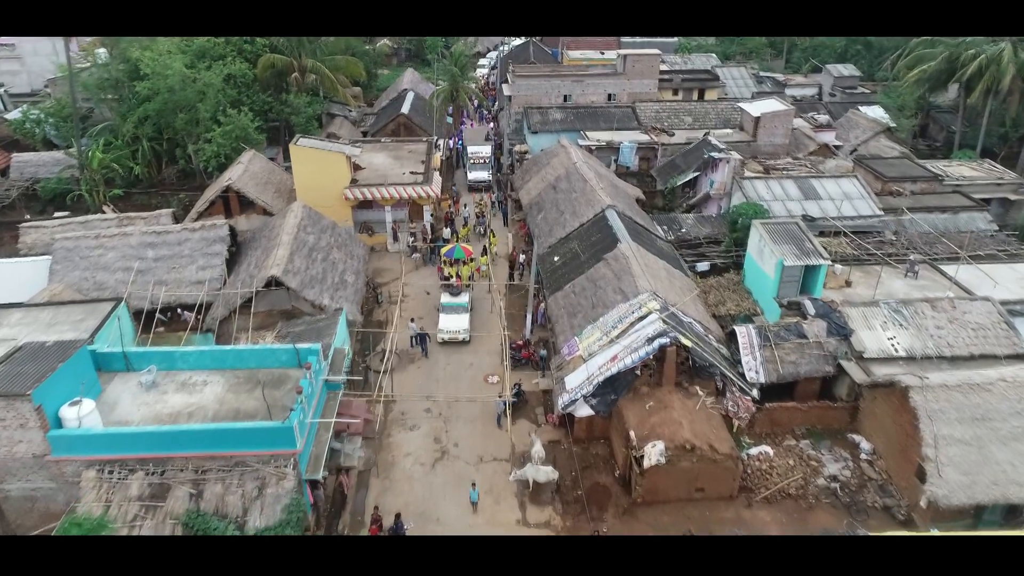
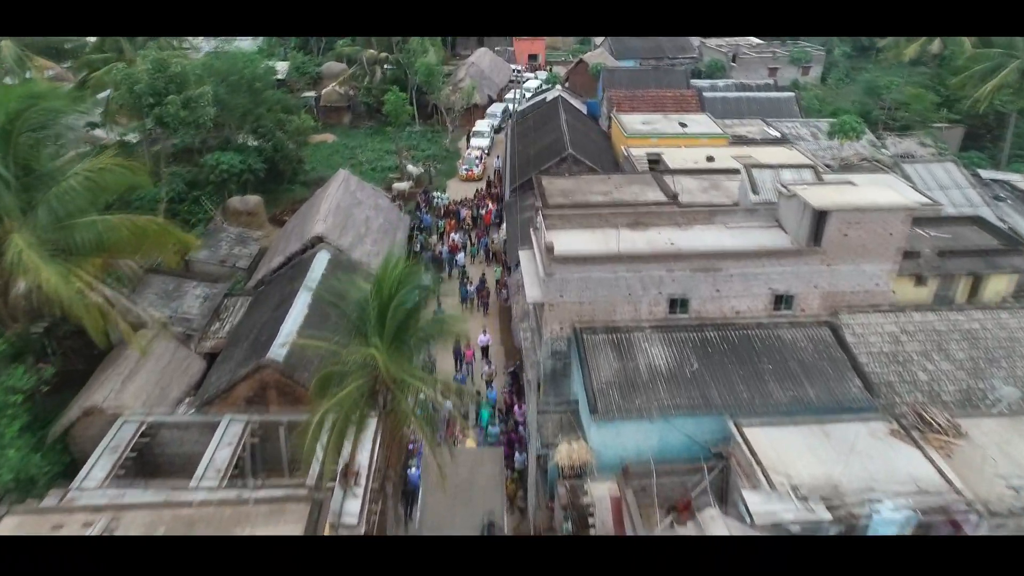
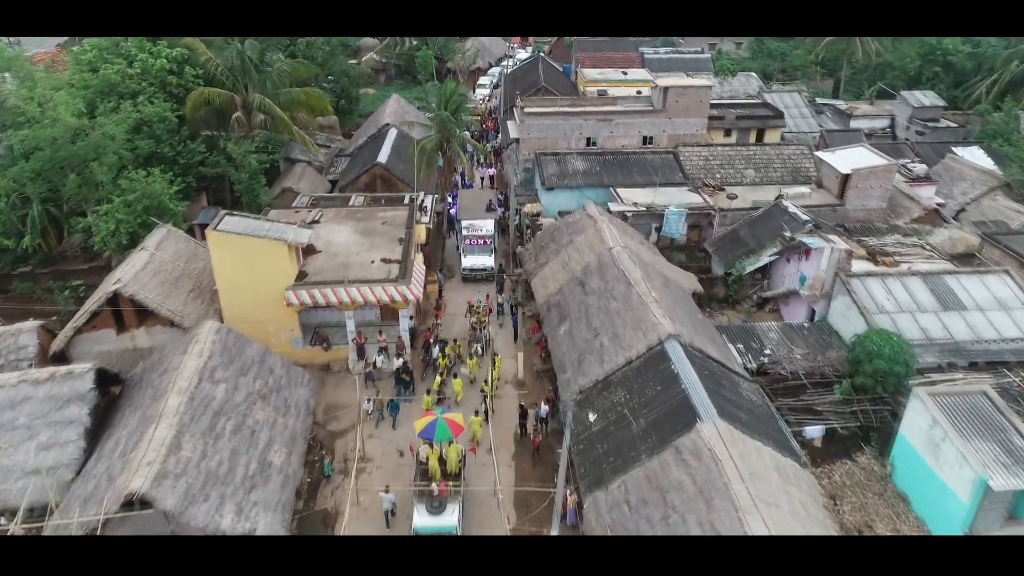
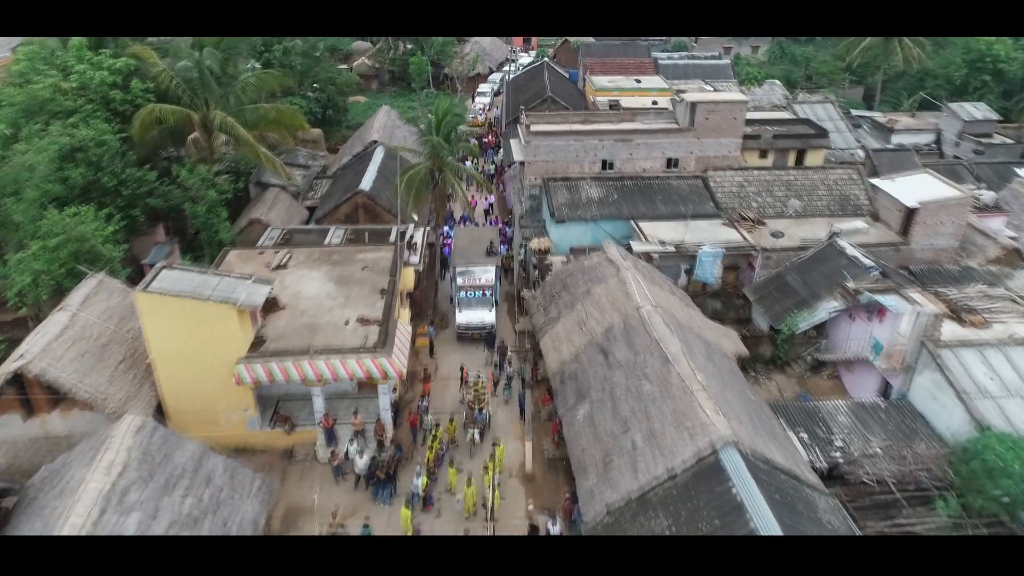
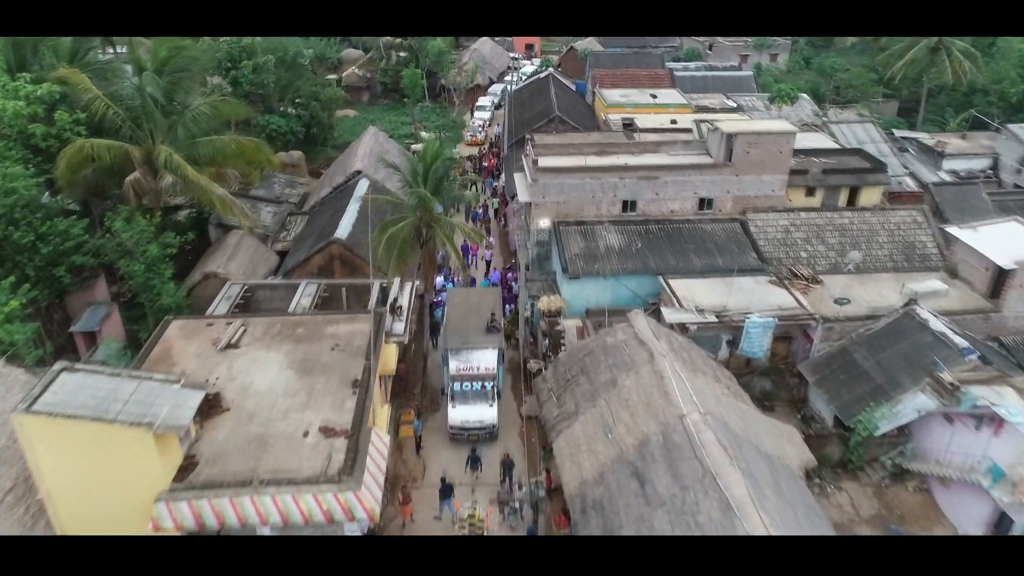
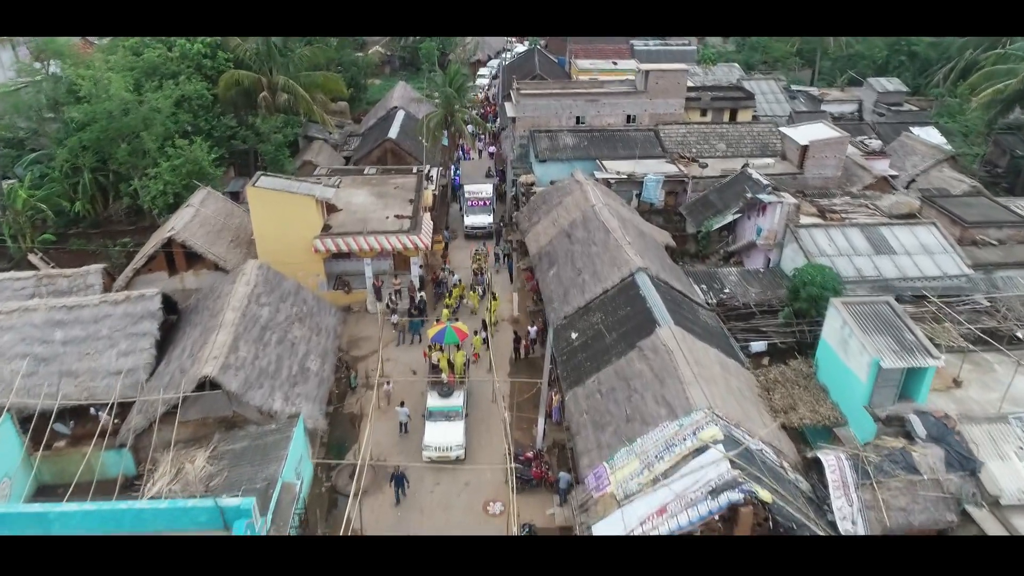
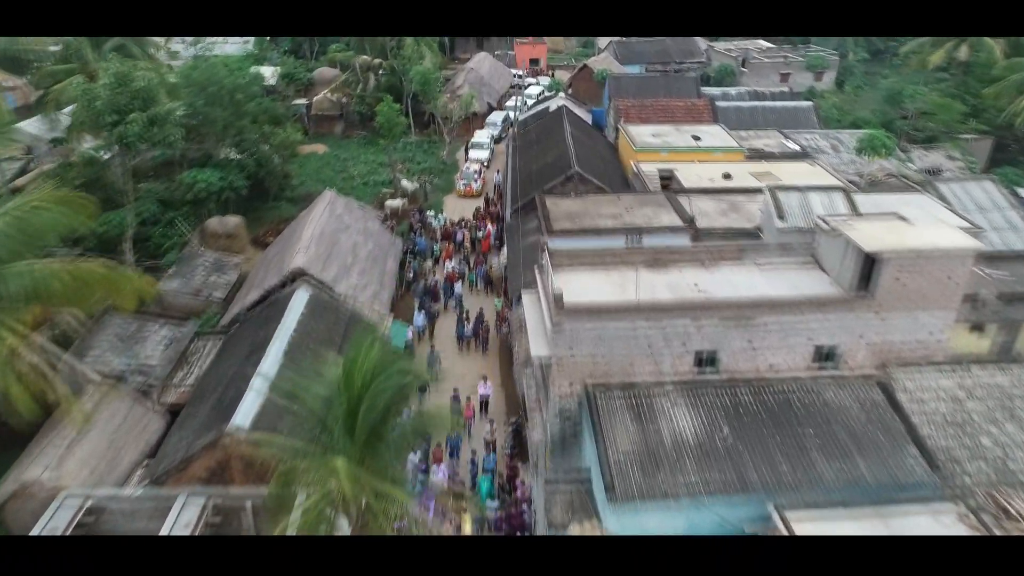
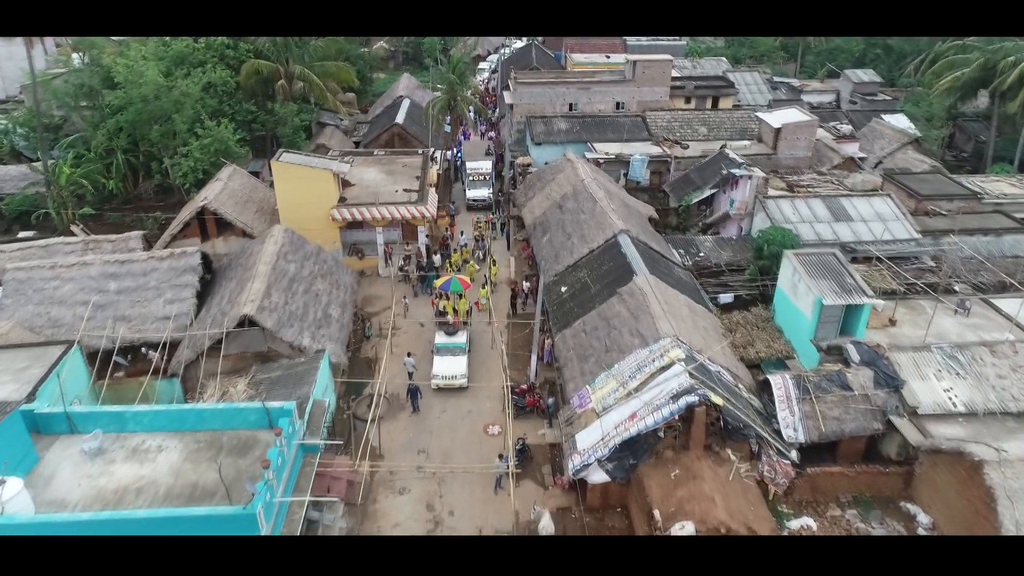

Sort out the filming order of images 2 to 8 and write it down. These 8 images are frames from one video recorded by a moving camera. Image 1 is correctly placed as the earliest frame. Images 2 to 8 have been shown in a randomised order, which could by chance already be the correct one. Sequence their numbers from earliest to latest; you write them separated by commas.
8, 6, 3, 4, 5, 2, 7
